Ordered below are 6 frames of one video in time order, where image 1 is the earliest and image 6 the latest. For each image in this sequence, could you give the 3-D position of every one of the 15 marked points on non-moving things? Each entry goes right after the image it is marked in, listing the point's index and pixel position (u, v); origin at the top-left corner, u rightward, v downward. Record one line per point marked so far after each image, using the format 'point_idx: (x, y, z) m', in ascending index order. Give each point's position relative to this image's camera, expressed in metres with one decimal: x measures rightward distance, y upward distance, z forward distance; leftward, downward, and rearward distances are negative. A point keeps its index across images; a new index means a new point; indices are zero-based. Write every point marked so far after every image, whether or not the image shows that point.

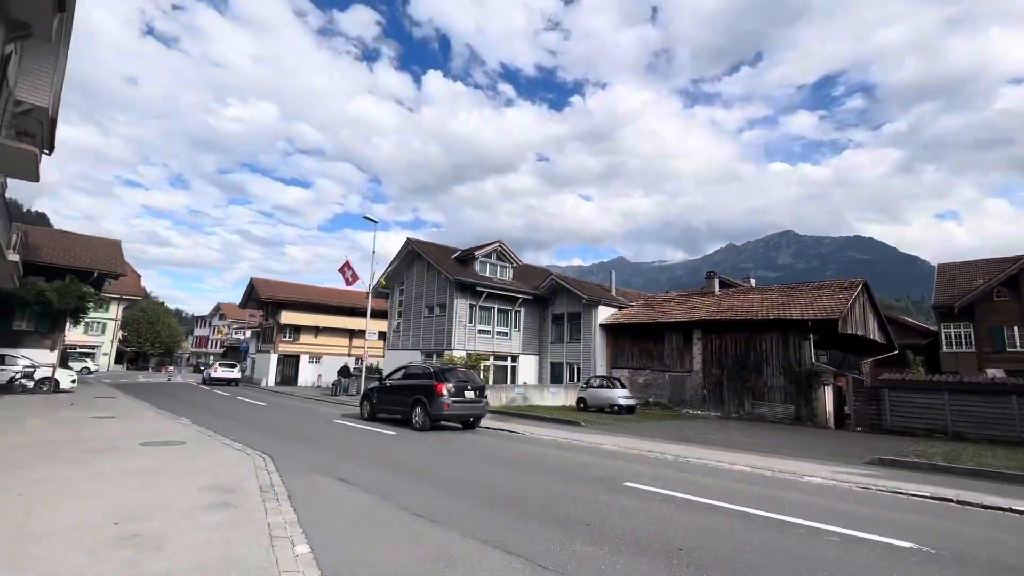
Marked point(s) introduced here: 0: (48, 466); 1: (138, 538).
0: (-7.9, -3.0, +8.0) m
1: (-4.0, -2.7, +4.9) m
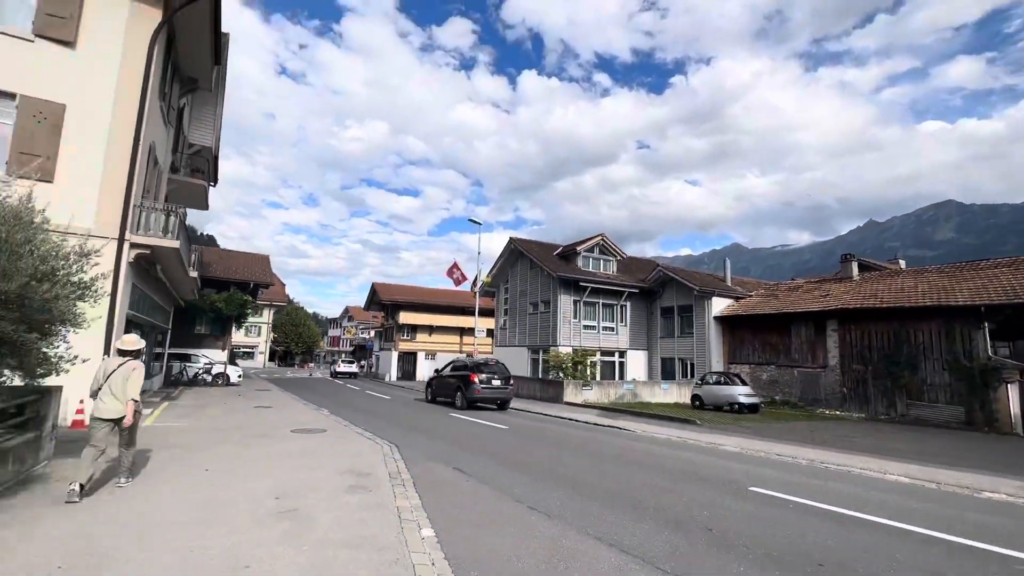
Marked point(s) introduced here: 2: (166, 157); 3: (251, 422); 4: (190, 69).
0: (-5.9, -3.2, +9.5) m
1: (-2.7, -2.7, +5.7) m
2: (-12.3, +4.7, +16.6) m
3: (-7.4, -3.8, +13.1) m
4: (-11.7, +8.0, +17.0) m
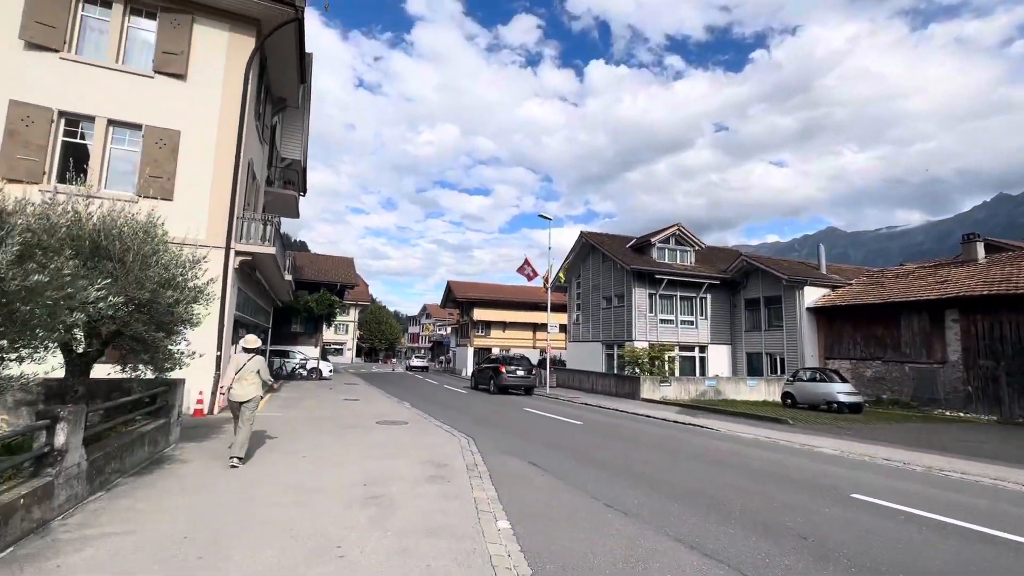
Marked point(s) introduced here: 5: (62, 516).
0: (-4.3, -3.3, +10.3) m
1: (-1.7, -2.7, +6.0) m
2: (-9.8, +4.6, +18.3) m
3: (-5.2, -3.8, +14.1) m
4: (-9.2, +7.9, +18.5) m
5: (-4.7, -2.4, +4.8) m
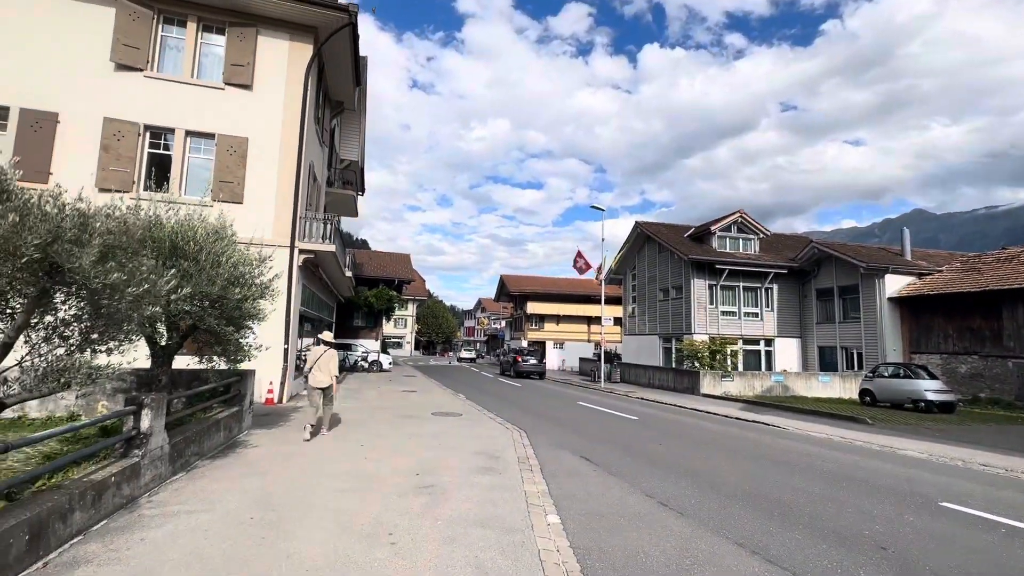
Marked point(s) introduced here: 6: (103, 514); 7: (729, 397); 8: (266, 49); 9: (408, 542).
0: (-3.1, -3.2, +10.7) m
1: (-1.1, -2.6, +6.1) m
2: (-7.8, +4.7, +19.1) m
3: (-3.6, -3.6, +14.6) m
4: (-7.2, +8.1, +19.2) m
5: (-4.1, -2.3, +5.3) m
6: (-3.9, -2.2, +4.5) m
7: (+9.2, -4.6, +19.8) m
8: (-7.7, +7.5, +14.6) m
9: (-1.0, -2.5, +4.5) m
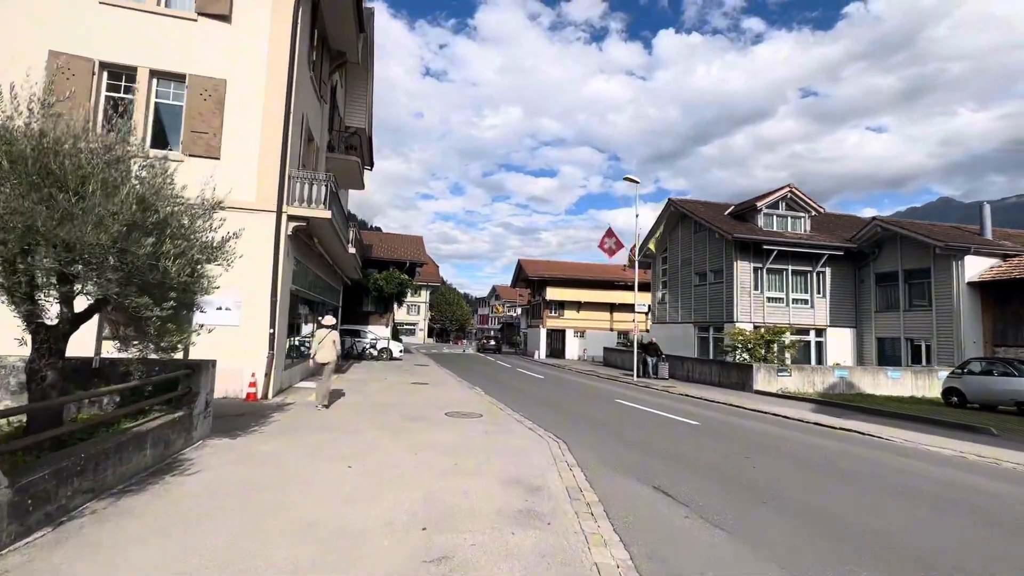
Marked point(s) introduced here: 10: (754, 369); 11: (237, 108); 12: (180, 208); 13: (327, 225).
0: (-2.4, -2.6, +8.3) m
1: (-0.5, -2.2, +3.7) m
2: (-6.8, +5.5, +16.7) m
3: (-2.8, -3.0, +12.2) m
4: (-6.3, +8.9, +16.7) m
5: (-3.6, -1.9, +2.9) m
6: (-3.4, -1.8, +2.1) m
7: (+10.1, -3.9, +17.1) m
8: (-6.9, +8.2, +12.1) m
9: (-0.5, -2.1, +2.1) m
10: (+9.3, -3.1, +18.0) m
11: (-7.1, +4.6, +11.9) m
12: (-3.8, +0.9, +5.3) m
13: (-5.2, +1.8, +13.1) m
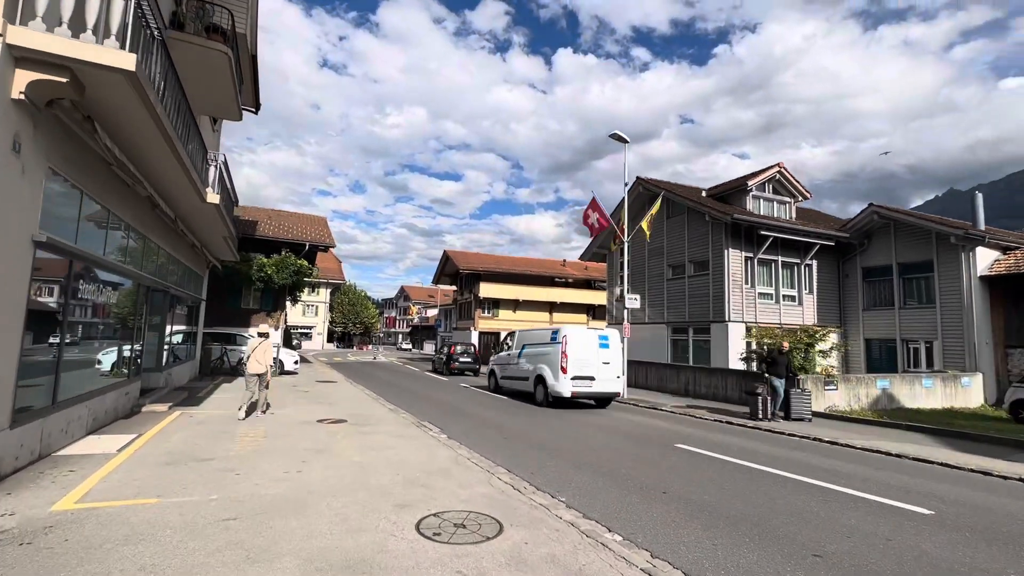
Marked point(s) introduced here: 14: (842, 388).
0: (-1.2, -2.0, +1.8) m
1: (+1.6, -1.6, -2.3) m
2: (-7.1, +6.1, +9.2) m
3: (-2.4, -2.4, +5.6) m
4: (-6.5, +9.5, +9.4) m
5: (-1.3, -1.2, -3.7) m
6: (-0.9, -1.1, -4.4) m
7: (+9.3, -3.6, +13.0) m
8: (-6.2, +8.8, +4.7) m
9: (+1.9, -1.5, -3.9) m
10: (+8.3, -2.8, +13.7) m
11: (-6.4, +5.3, +4.5) m
12: (-1.9, +1.6, -1.4) m
13: (-4.9, +2.4, +6.0) m
14: (+10.0, -2.9, +14.3) m
